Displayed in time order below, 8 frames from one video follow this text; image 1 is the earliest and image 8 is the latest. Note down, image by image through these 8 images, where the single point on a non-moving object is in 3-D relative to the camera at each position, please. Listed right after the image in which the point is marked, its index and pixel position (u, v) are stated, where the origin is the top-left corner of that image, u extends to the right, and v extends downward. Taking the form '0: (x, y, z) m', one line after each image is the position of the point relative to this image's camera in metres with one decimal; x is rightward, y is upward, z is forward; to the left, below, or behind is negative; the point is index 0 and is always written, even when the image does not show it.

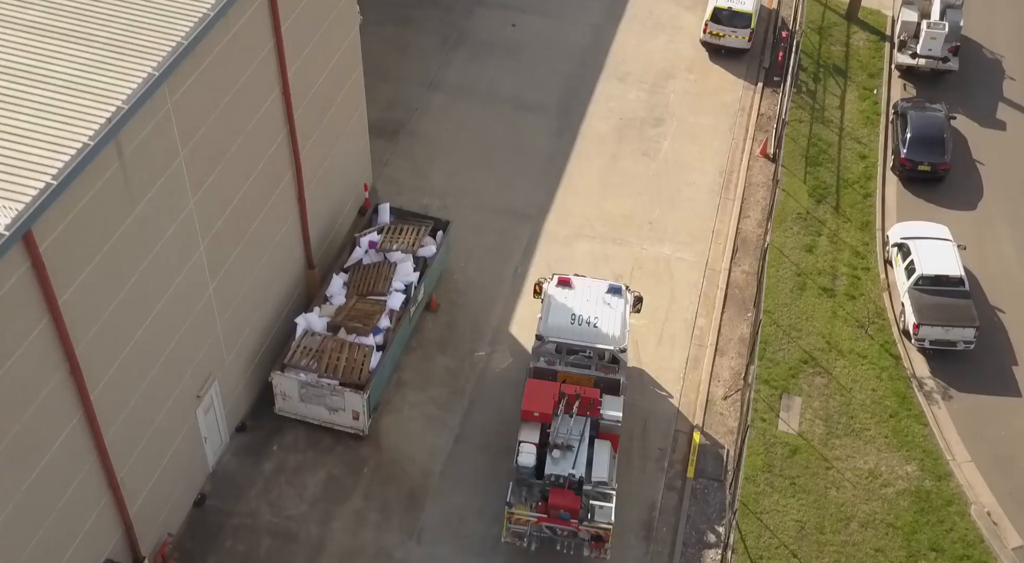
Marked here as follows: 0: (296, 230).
0: (-3.5, +0.8, +17.3) m
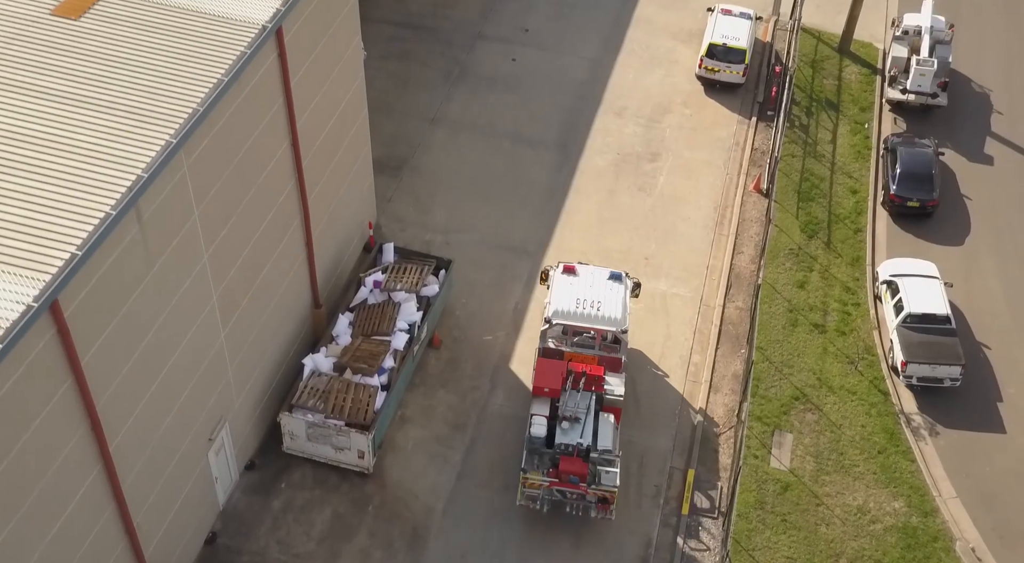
0: (-3.5, +0.1, +17.8) m
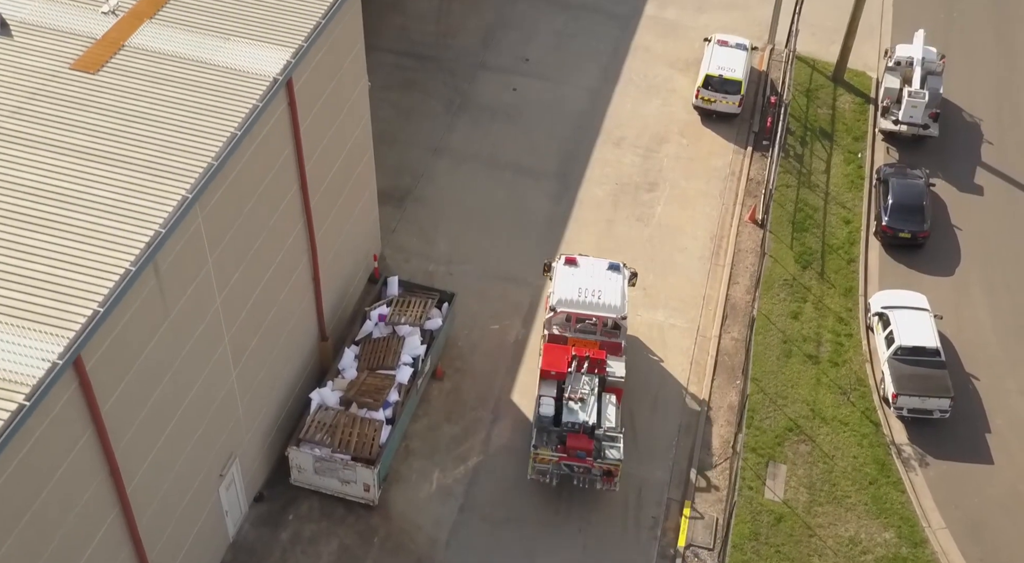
0: (-3.5, -0.5, +18.3) m
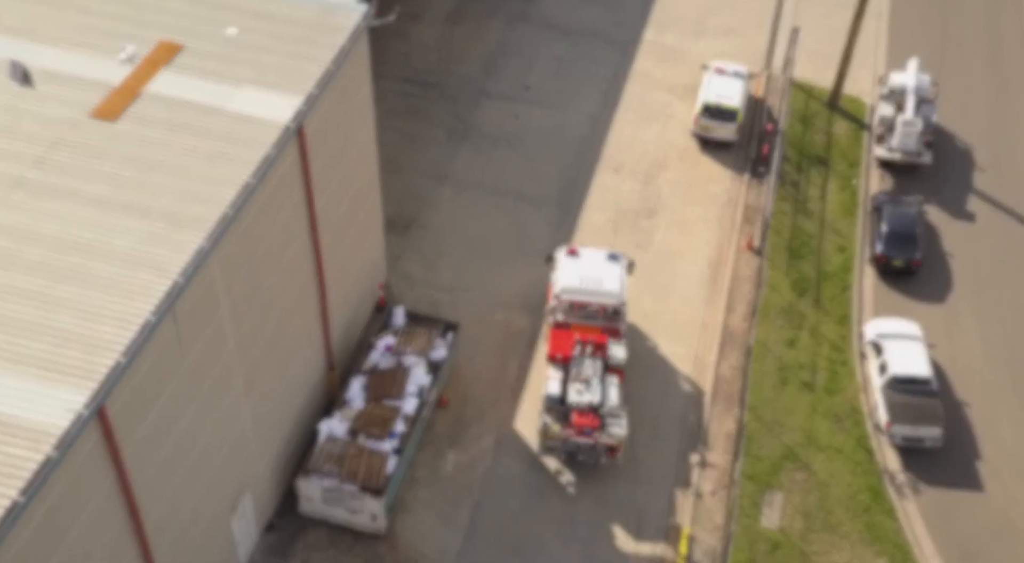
0: (-3.5, -1.1, +18.8) m
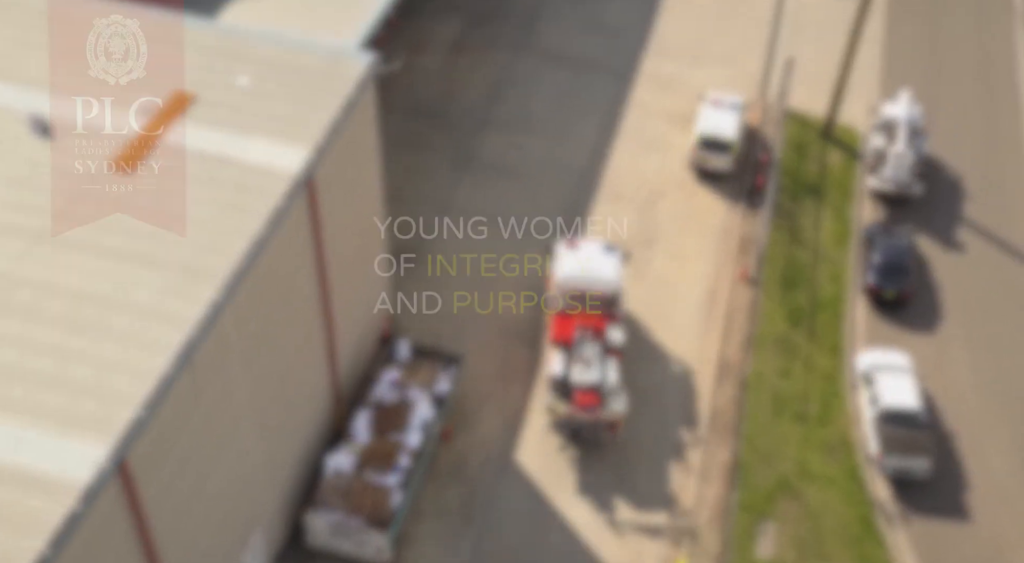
0: (-3.4, -1.8, +19.4) m
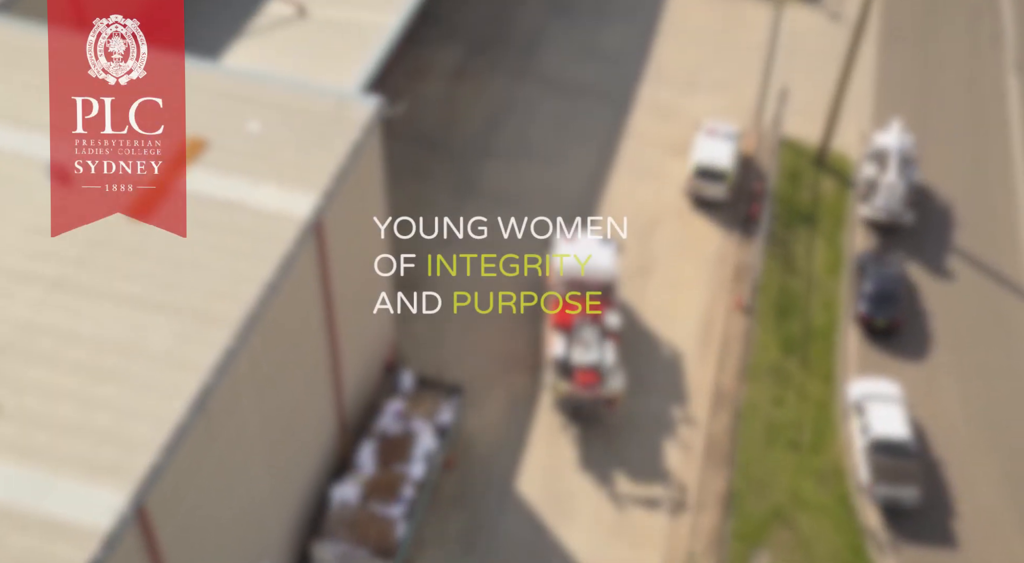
0: (-3.4, -2.5, +20.0) m
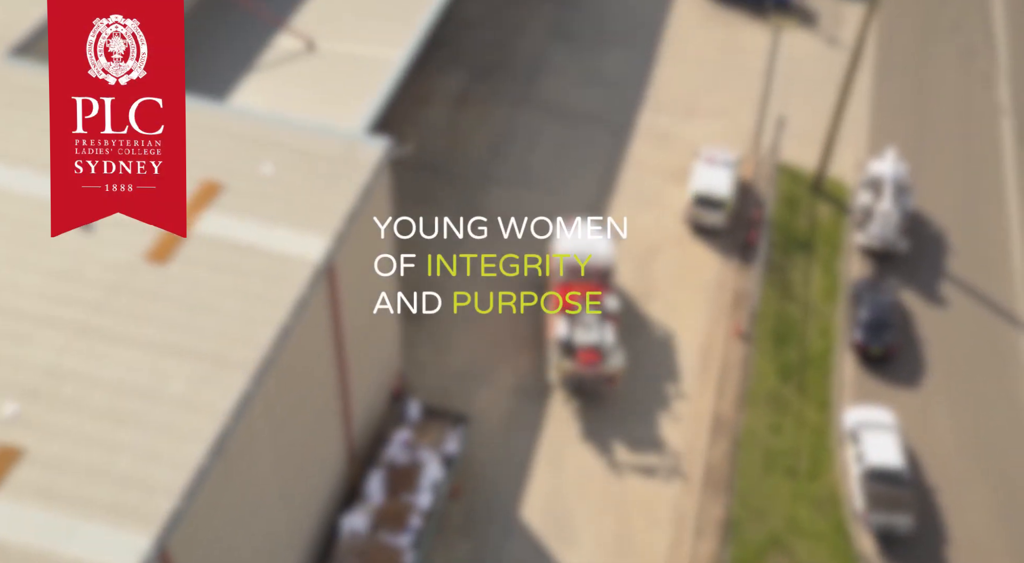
0: (-3.3, -3.1, +20.6) m
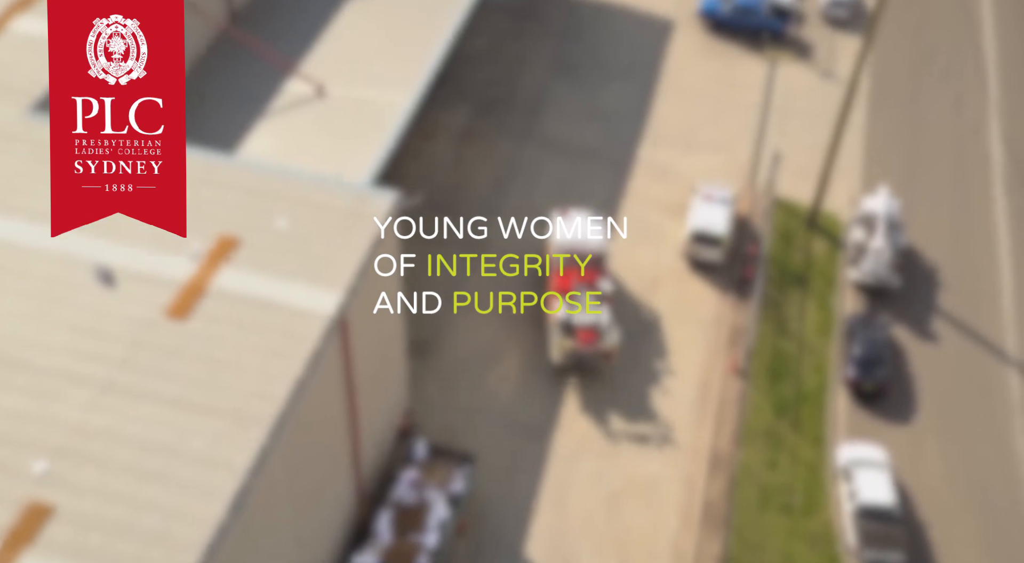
0: (-3.2, -4.1, +21.3) m
